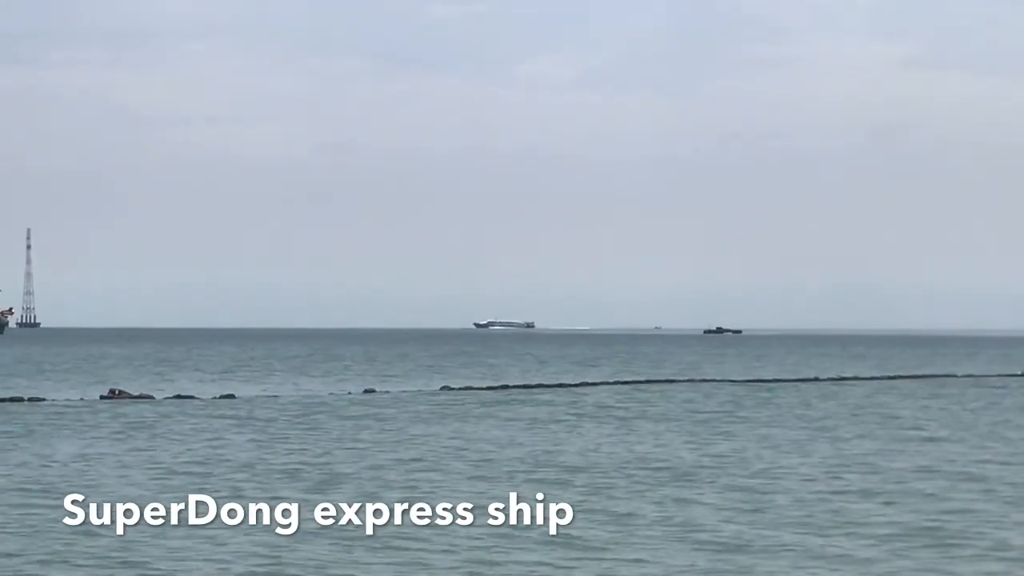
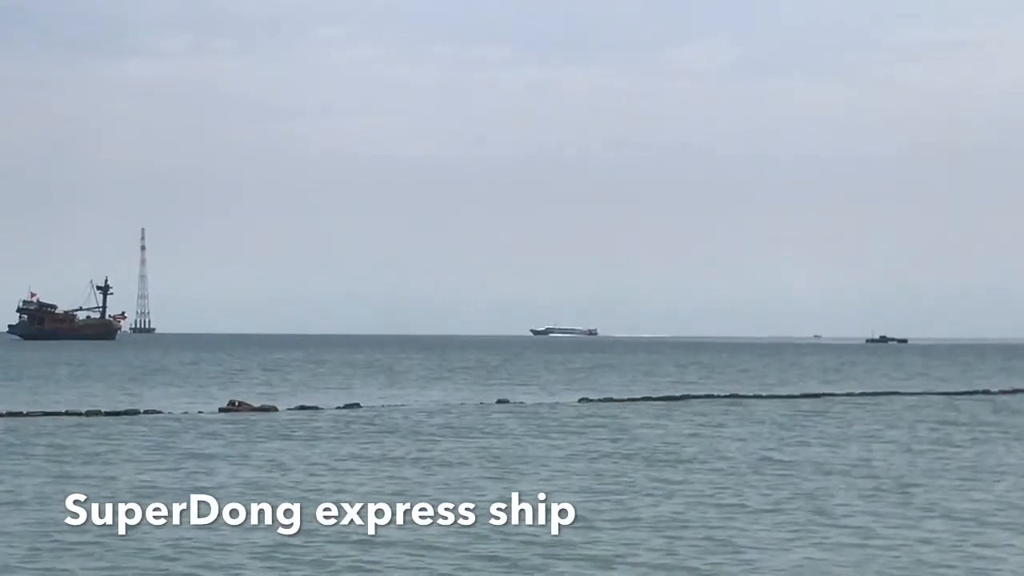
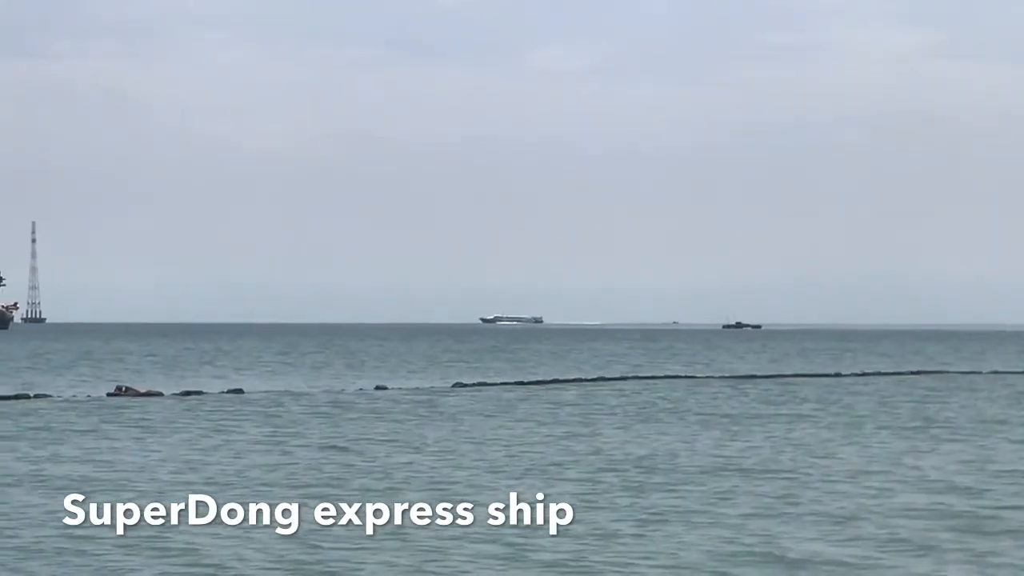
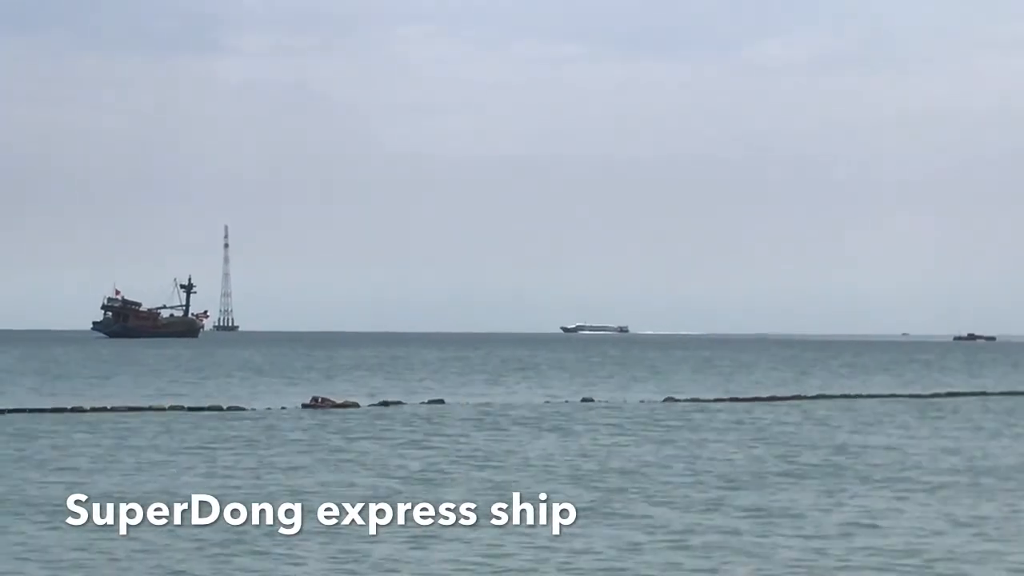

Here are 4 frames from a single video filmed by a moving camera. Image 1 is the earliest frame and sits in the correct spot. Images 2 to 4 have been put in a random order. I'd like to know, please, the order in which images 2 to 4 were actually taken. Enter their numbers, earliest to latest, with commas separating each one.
3, 2, 4
